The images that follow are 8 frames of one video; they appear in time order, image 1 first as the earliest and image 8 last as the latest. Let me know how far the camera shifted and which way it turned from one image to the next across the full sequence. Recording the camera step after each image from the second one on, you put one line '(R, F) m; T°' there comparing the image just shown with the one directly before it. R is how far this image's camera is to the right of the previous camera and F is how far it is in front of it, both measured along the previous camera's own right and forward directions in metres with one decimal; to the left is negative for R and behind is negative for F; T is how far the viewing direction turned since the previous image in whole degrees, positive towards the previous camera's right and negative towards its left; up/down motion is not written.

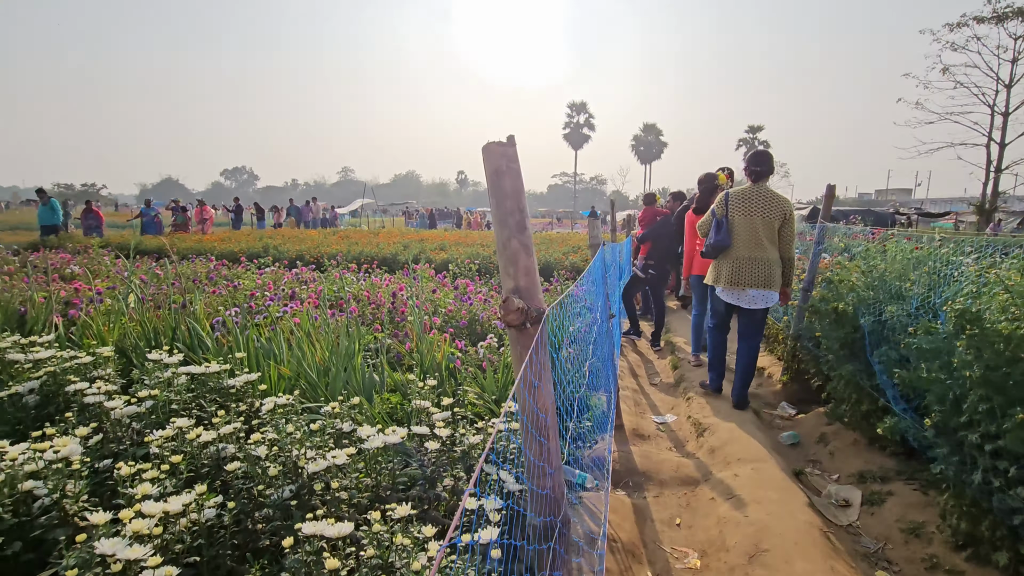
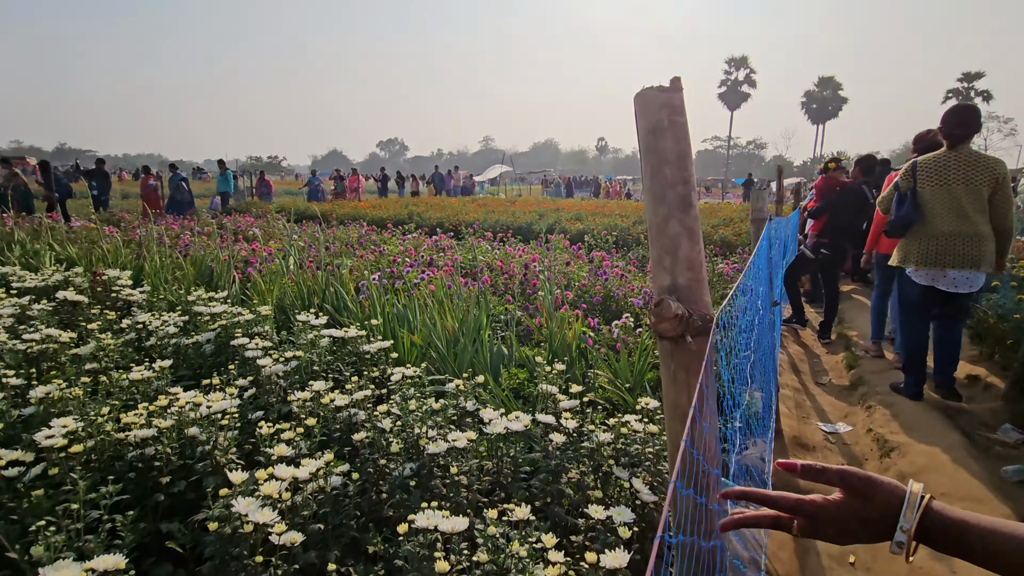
(0.0, +0.2) m; -15°
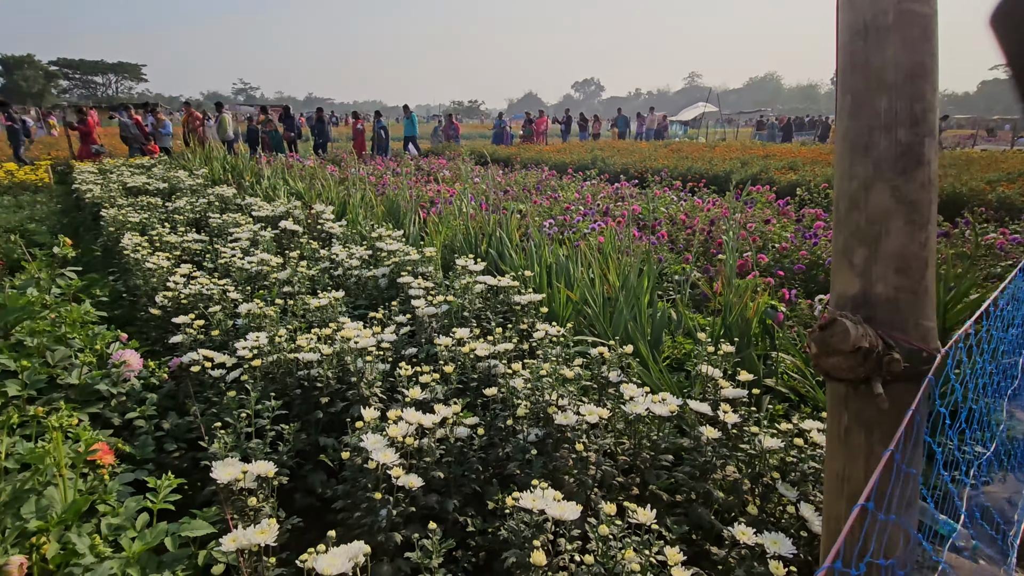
(+0.1, +0.2) m; -20°
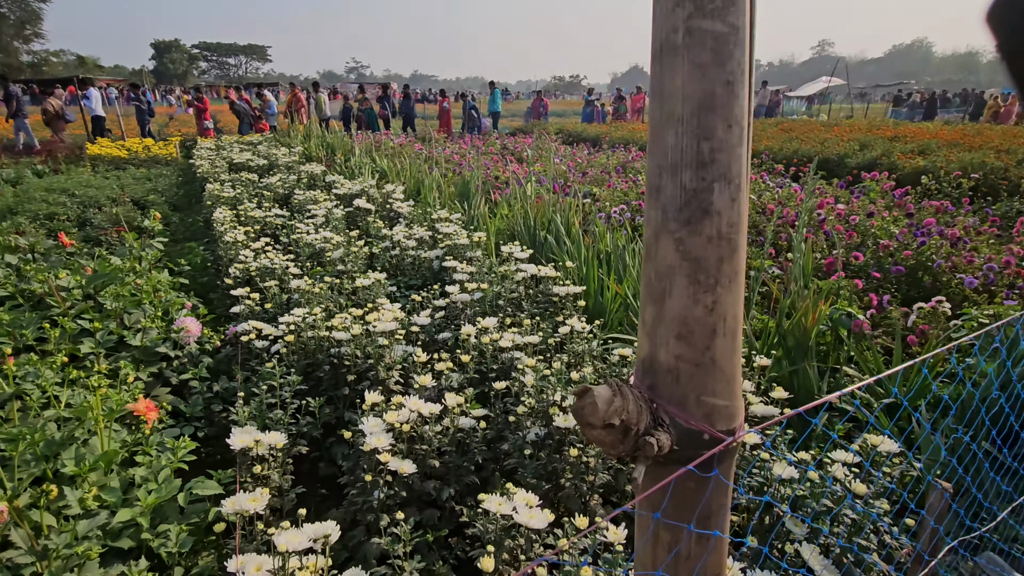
(+0.3, +0.1) m; -10°
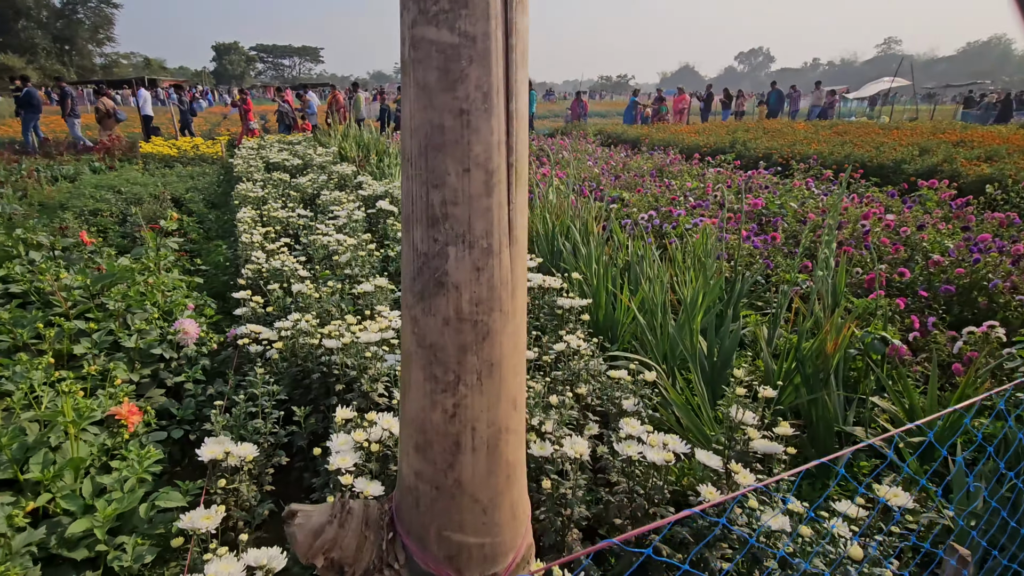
(+0.2, +0.1) m; -4°
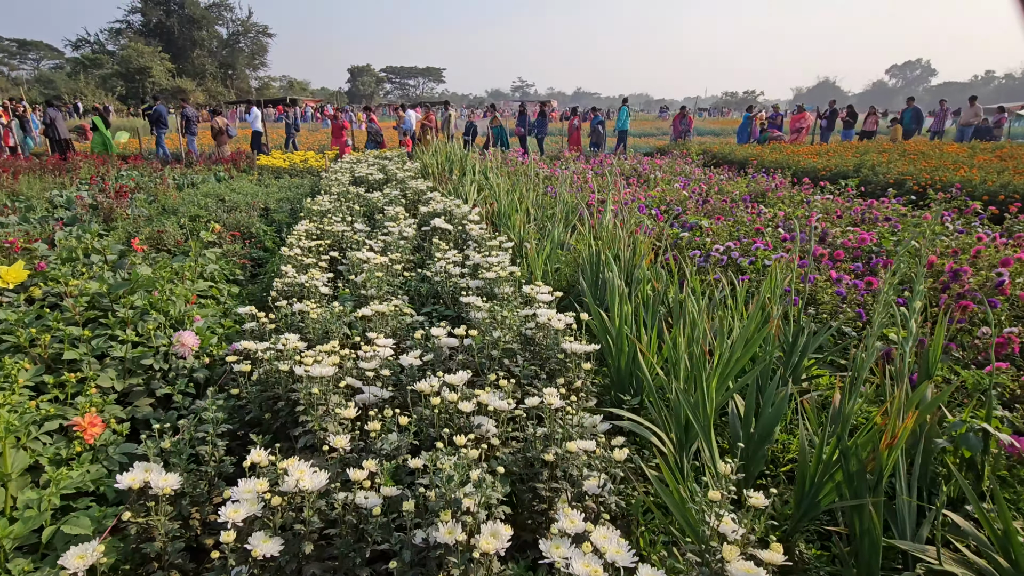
(+0.4, +0.3) m; -11°
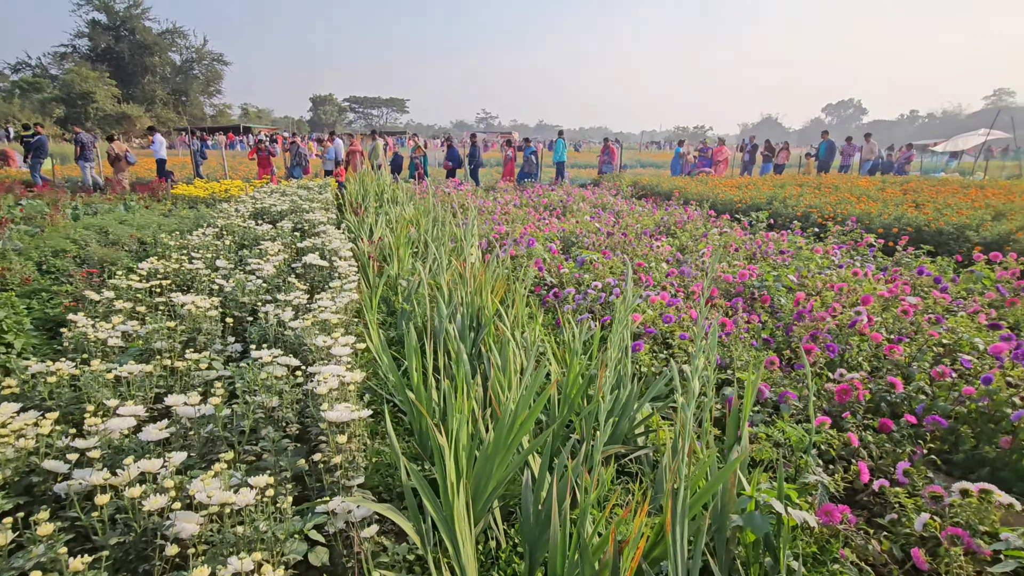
(+0.8, +0.2) m; +4°
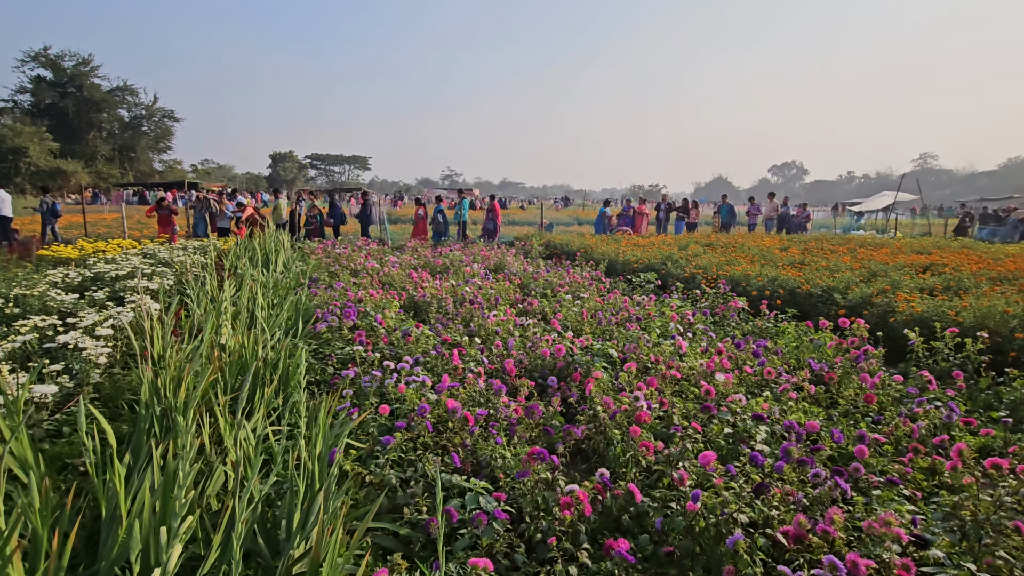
(+1.3, +0.4) m; +4°
